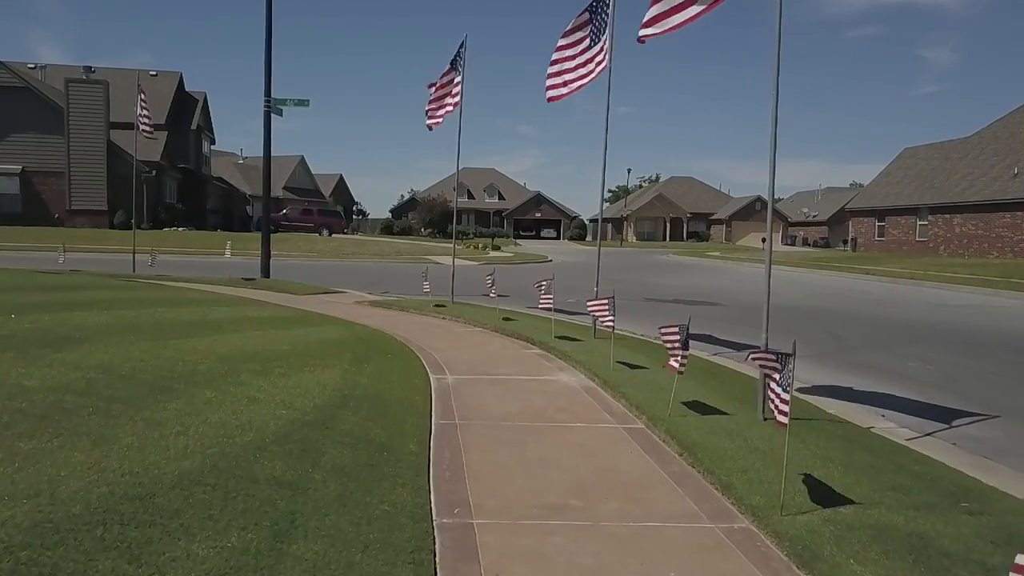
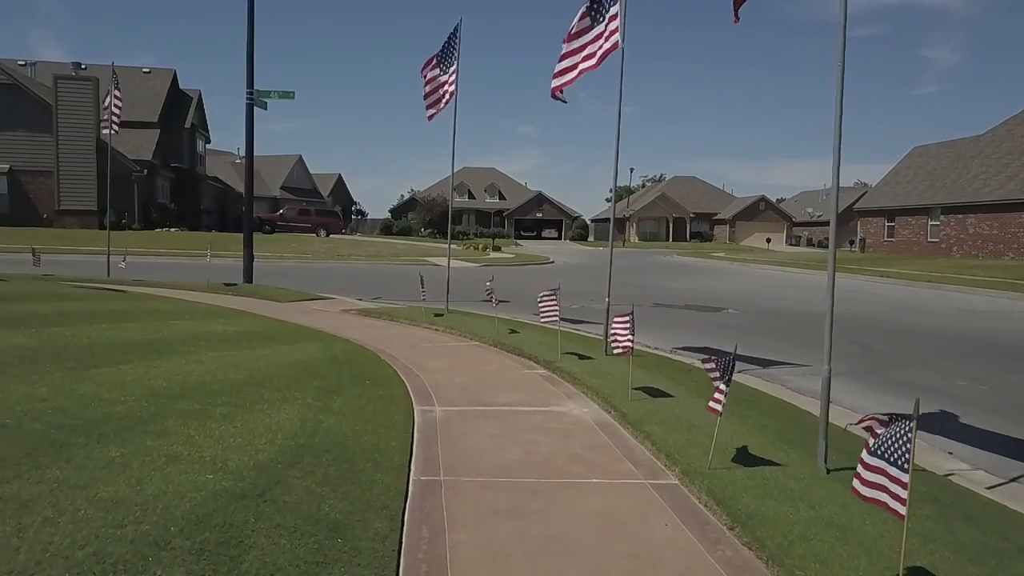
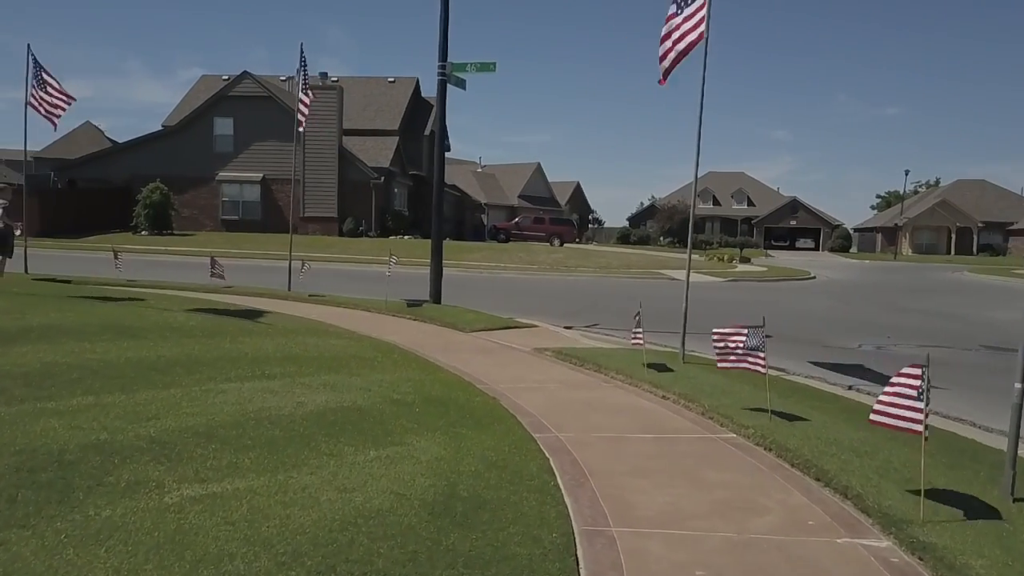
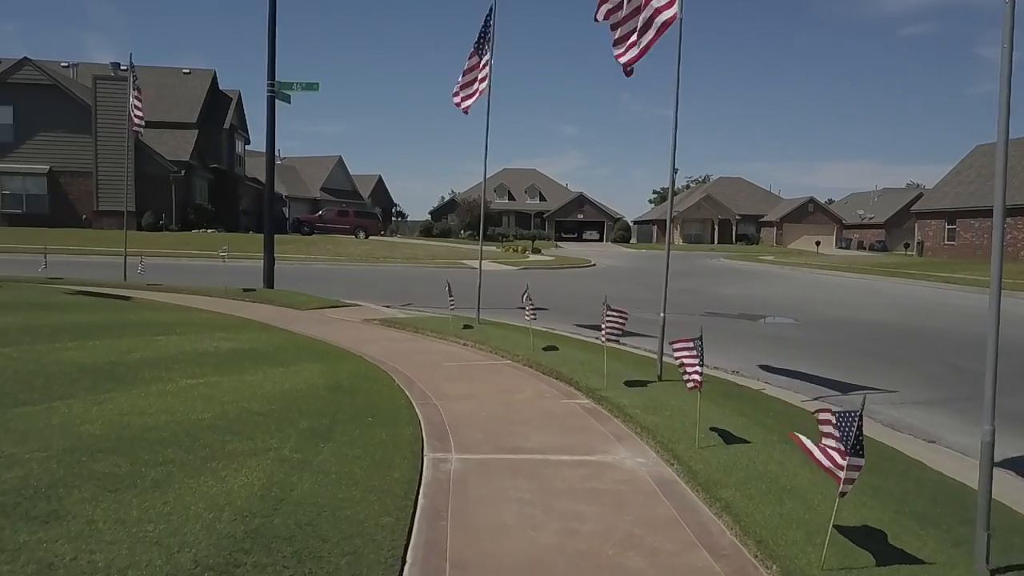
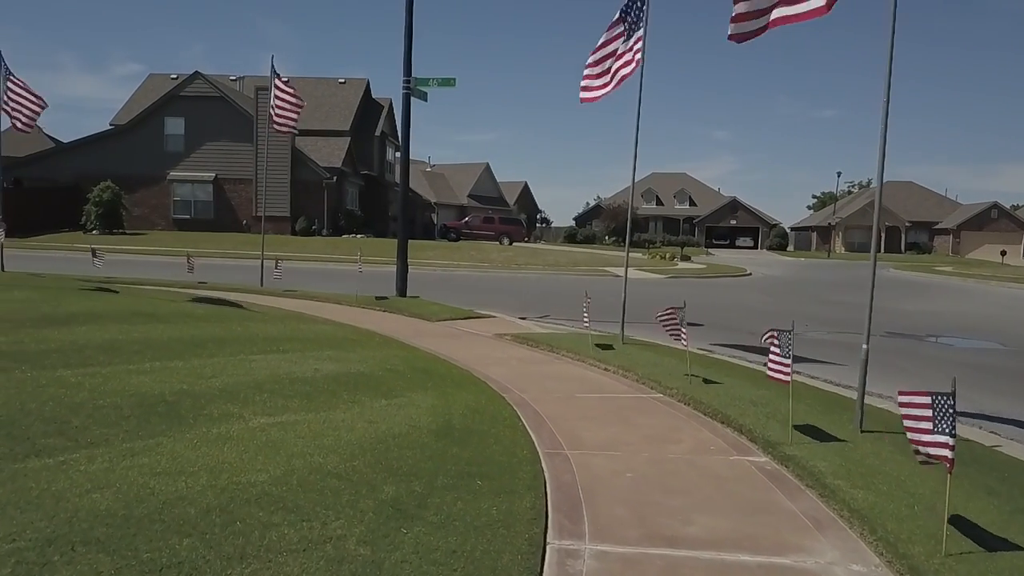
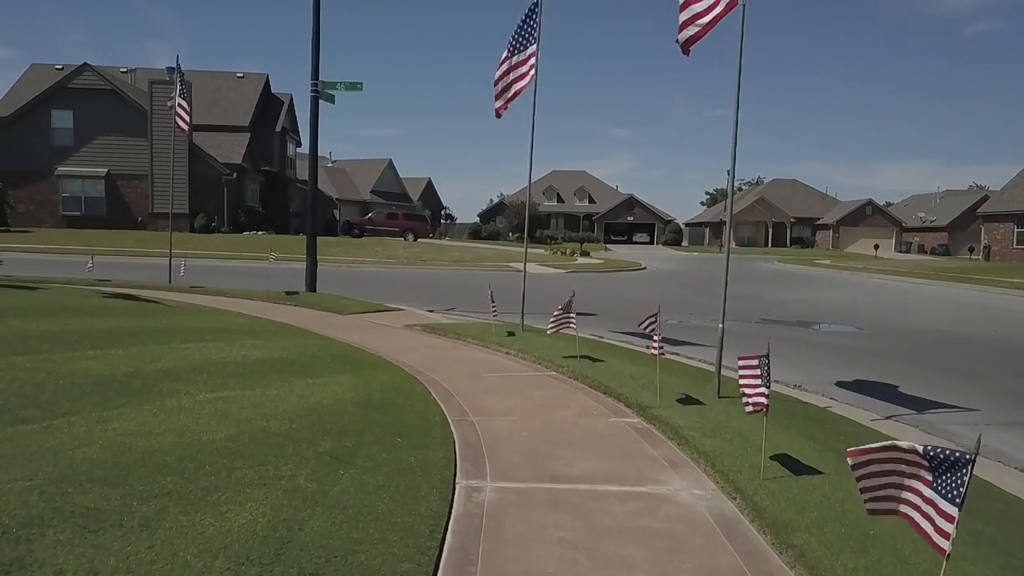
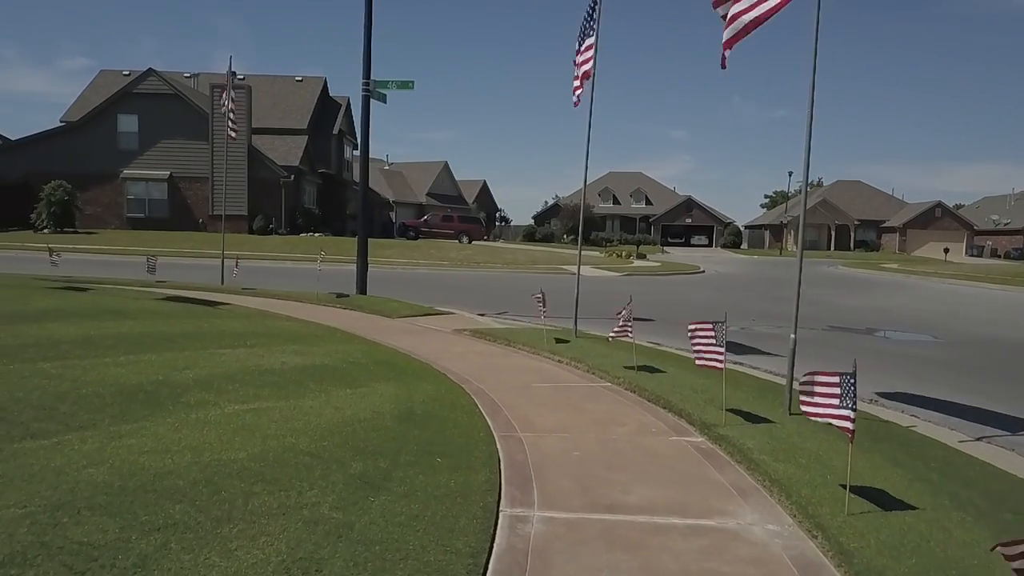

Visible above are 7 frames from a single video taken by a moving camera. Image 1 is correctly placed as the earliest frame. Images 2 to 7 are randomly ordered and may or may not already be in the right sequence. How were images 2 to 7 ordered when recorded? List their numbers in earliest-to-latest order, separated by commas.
2, 4, 6, 7, 5, 3
